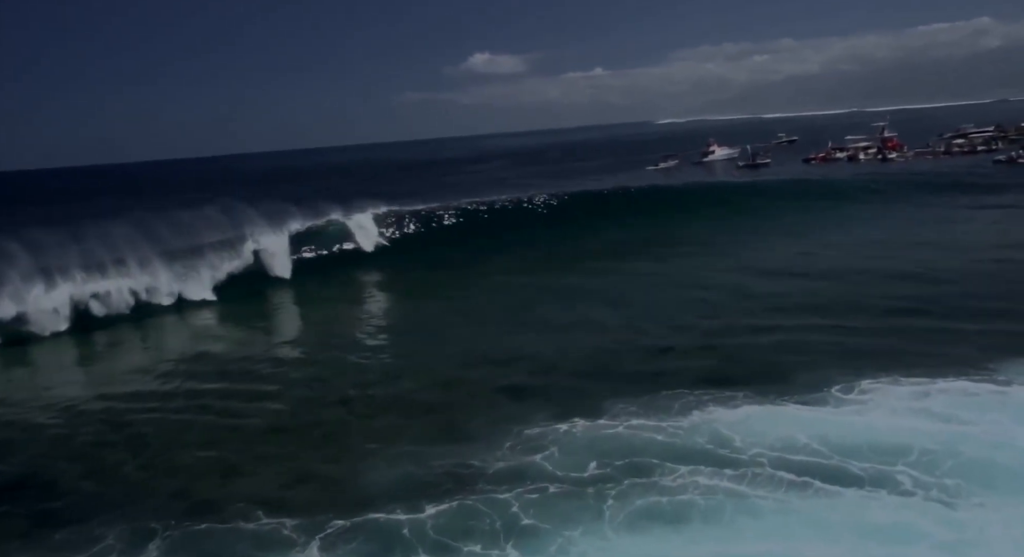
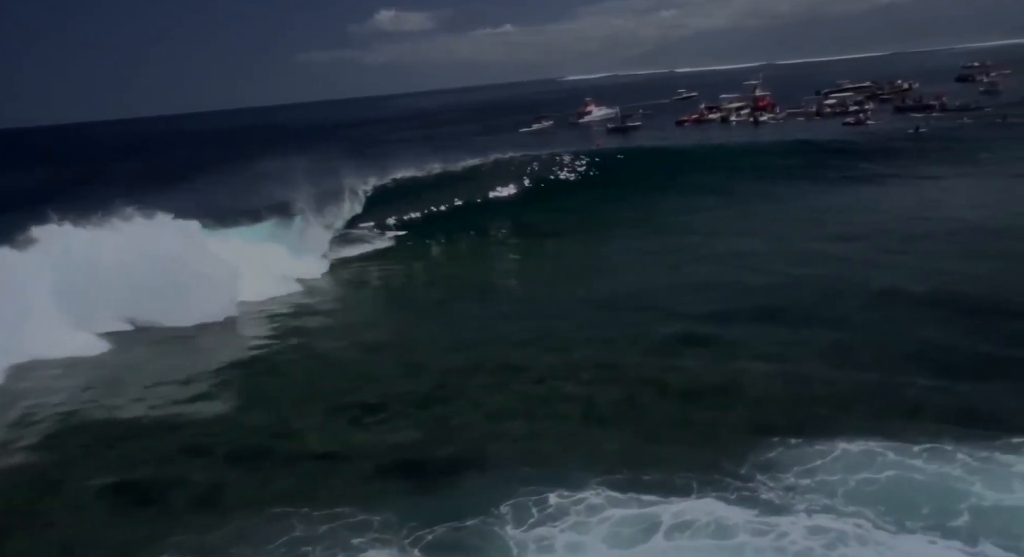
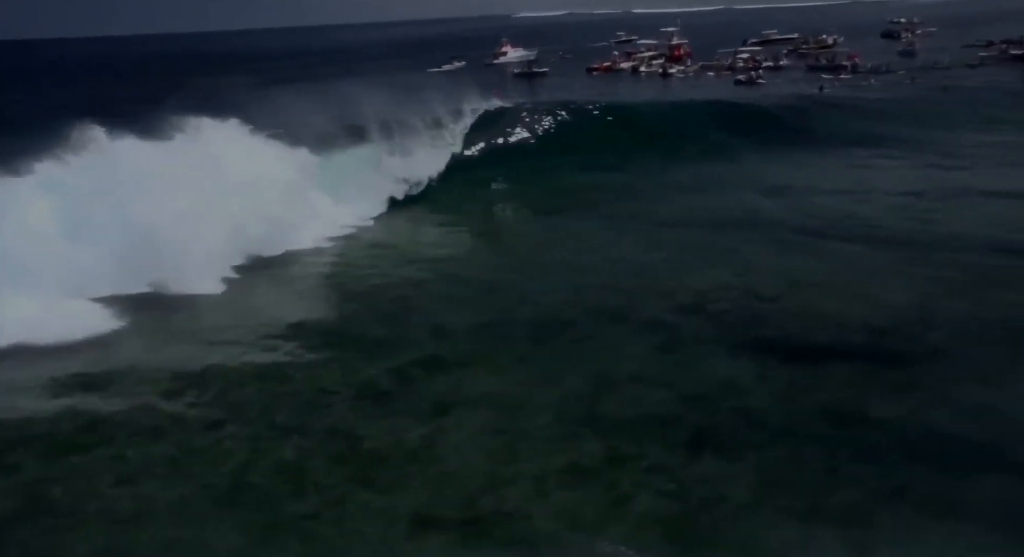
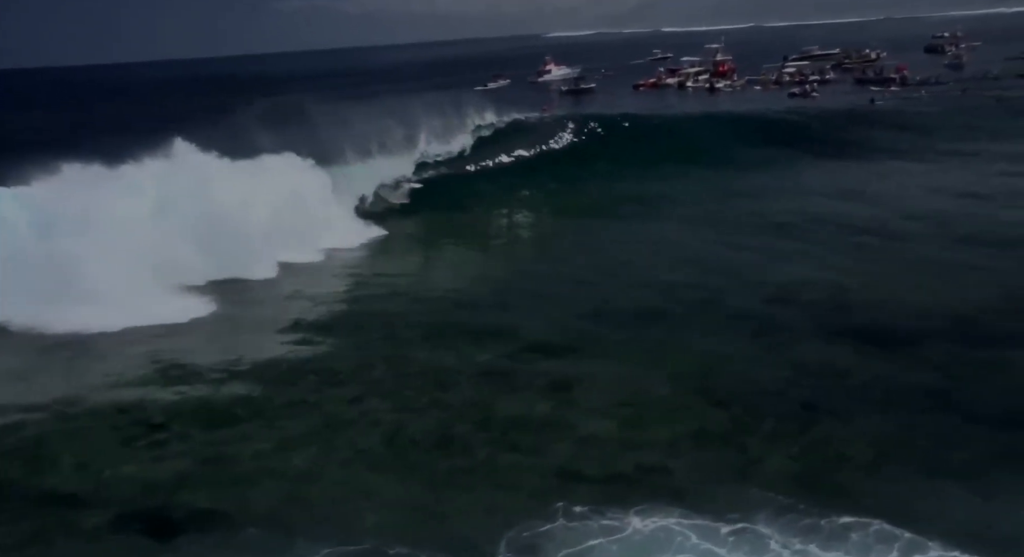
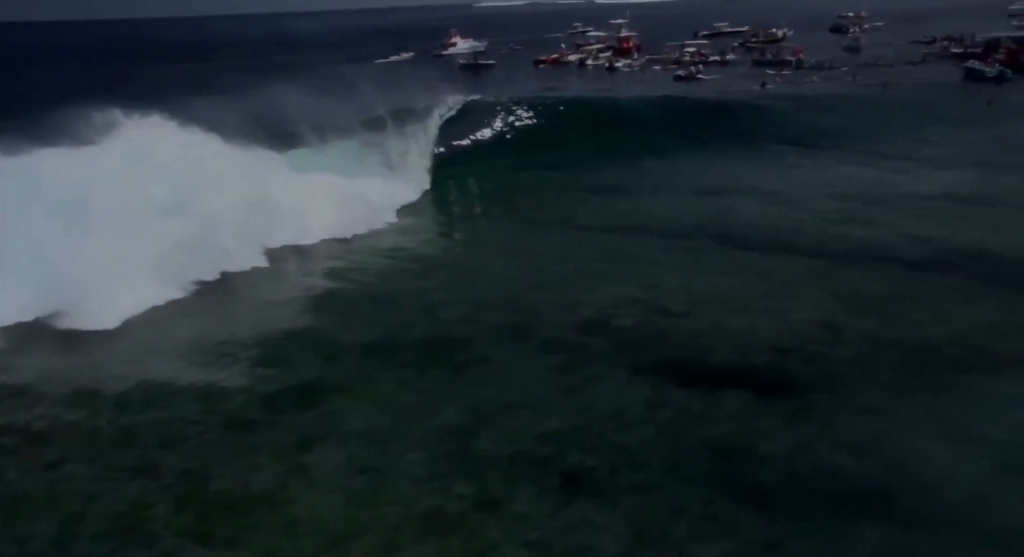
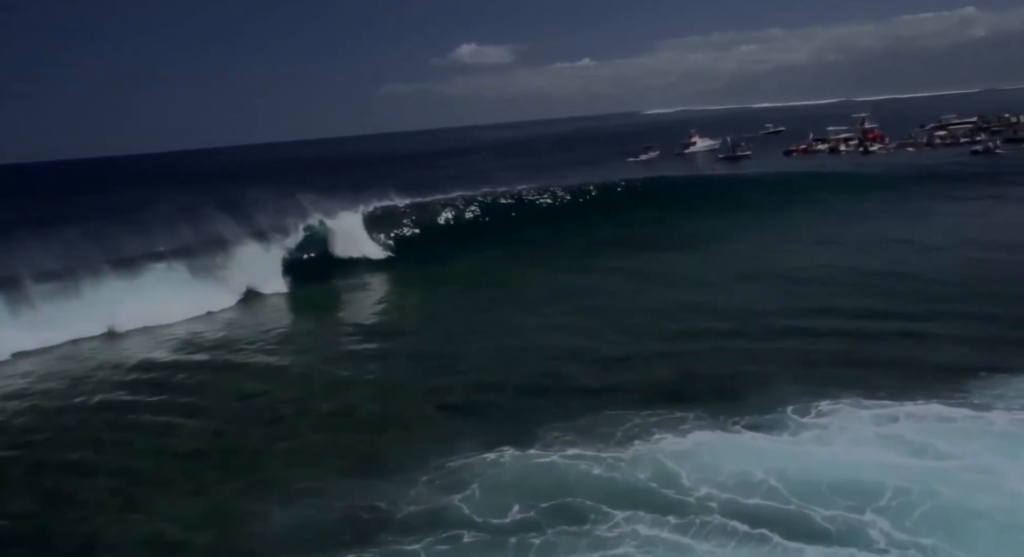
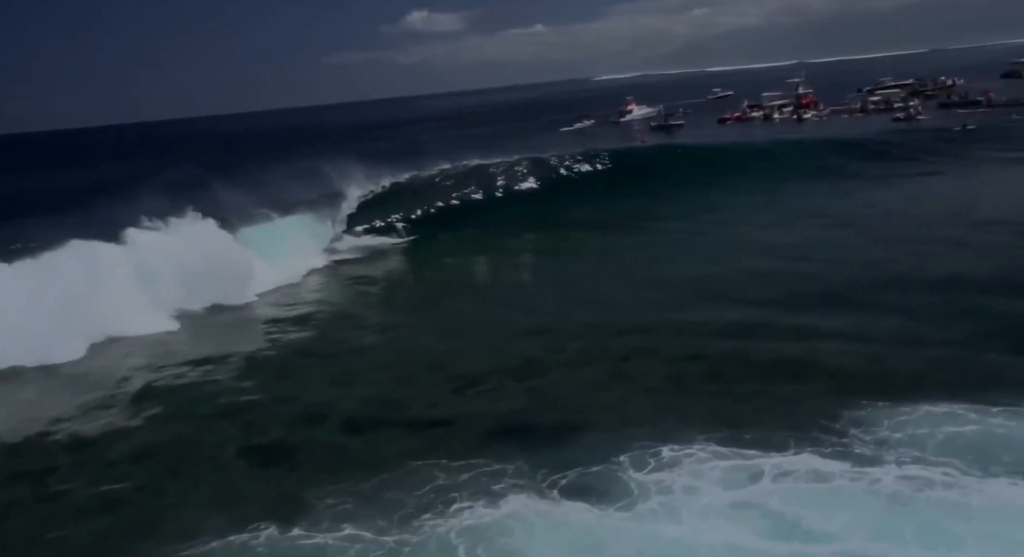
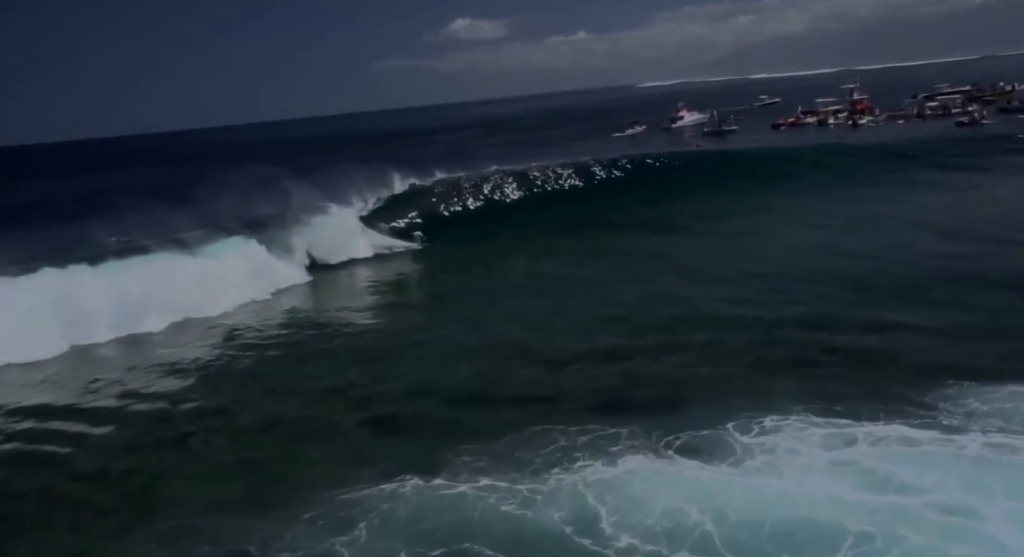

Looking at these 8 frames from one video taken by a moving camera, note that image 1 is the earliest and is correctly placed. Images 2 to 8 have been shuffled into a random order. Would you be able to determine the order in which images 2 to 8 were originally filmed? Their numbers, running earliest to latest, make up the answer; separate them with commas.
6, 8, 7, 2, 4, 3, 5
